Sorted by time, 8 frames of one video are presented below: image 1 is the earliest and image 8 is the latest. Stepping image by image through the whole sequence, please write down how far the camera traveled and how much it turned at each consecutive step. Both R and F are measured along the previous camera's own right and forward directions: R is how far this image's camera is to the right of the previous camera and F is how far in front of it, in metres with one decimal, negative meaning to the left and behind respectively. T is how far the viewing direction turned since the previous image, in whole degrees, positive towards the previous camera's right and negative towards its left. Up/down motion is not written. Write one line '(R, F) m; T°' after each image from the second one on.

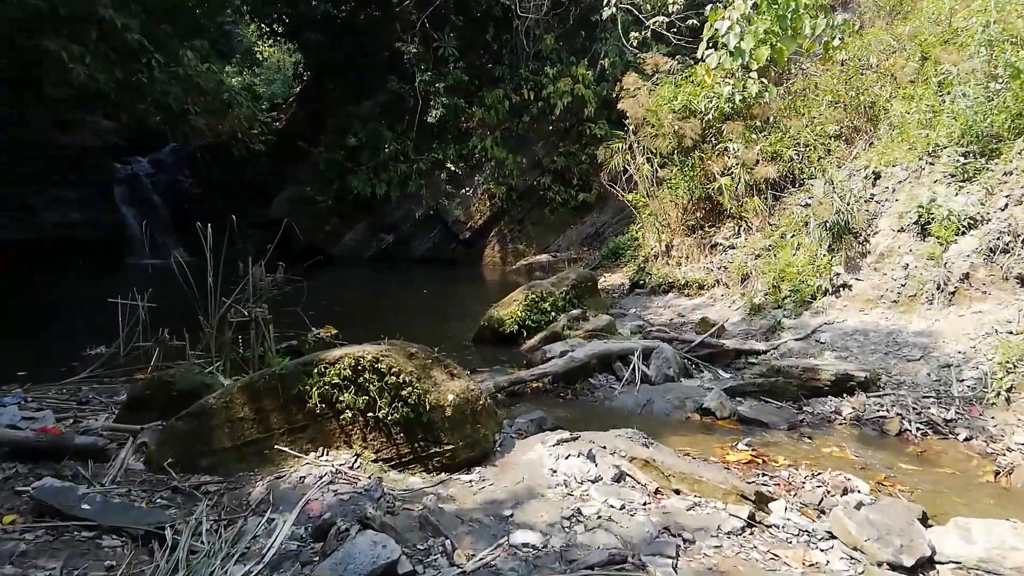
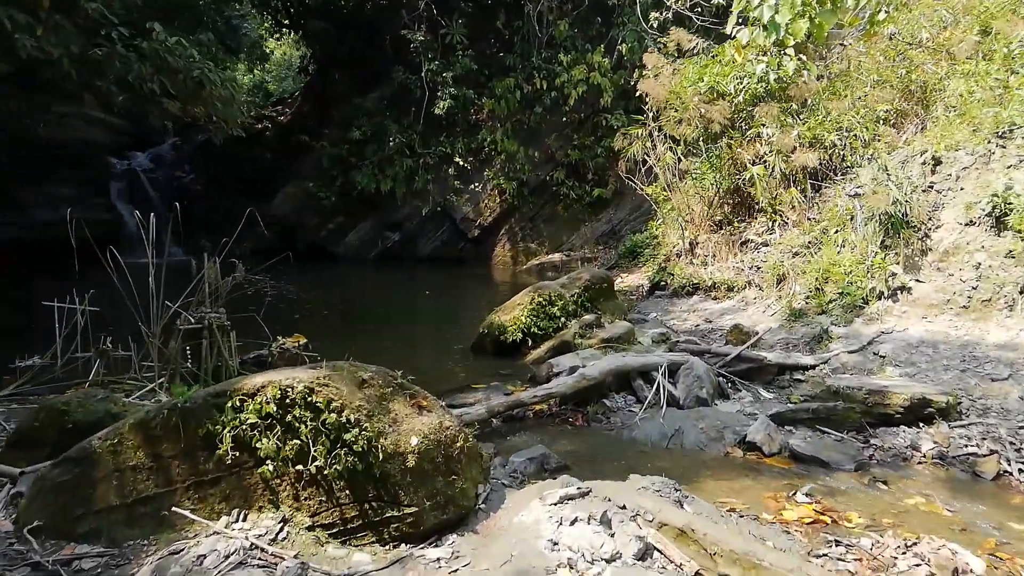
(+0.1, +0.9) m; -1°
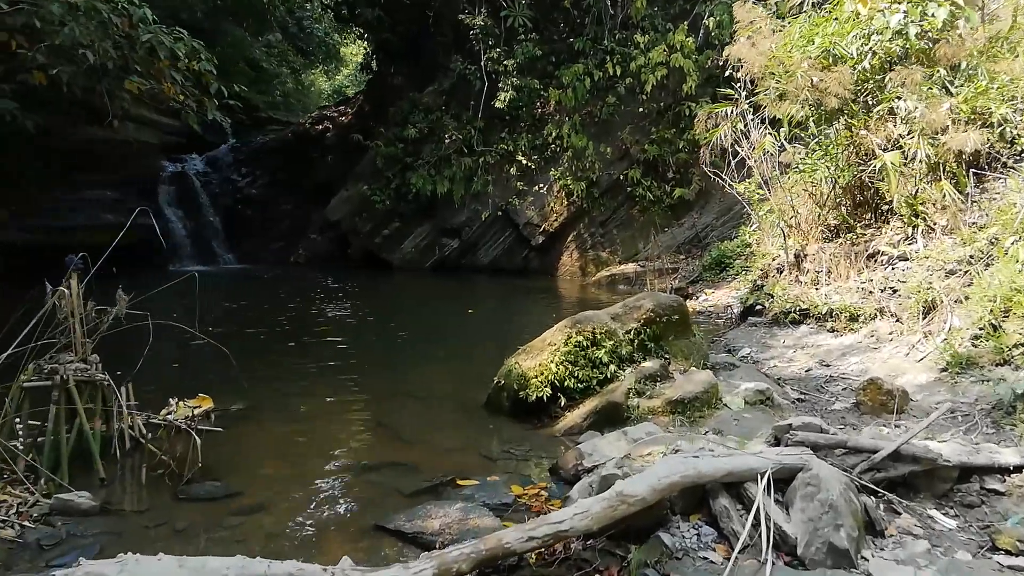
(+0.3, +1.9) m; -6°
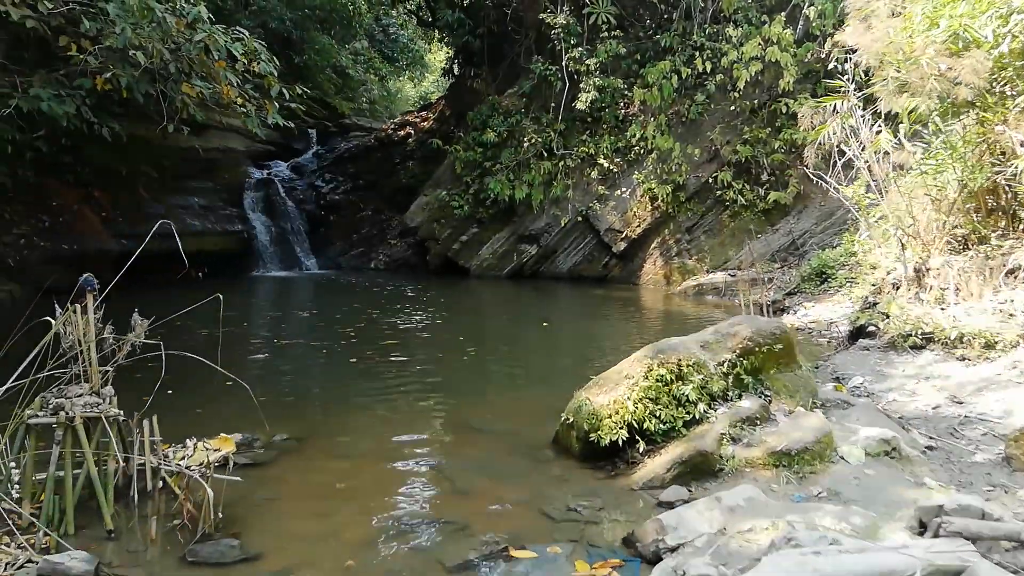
(+0.1, +0.6) m; -6°
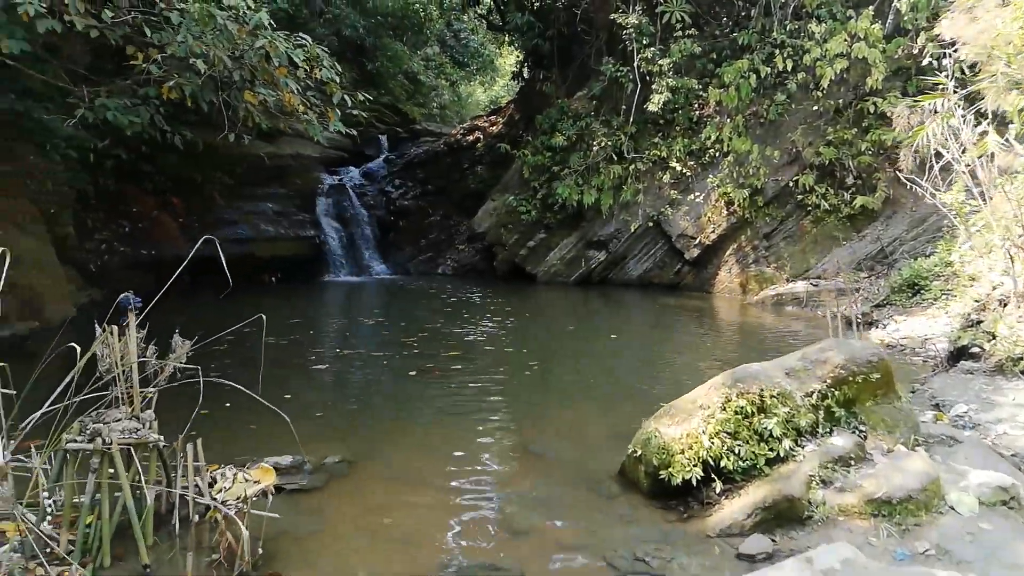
(0.0, +0.3) m; -5°
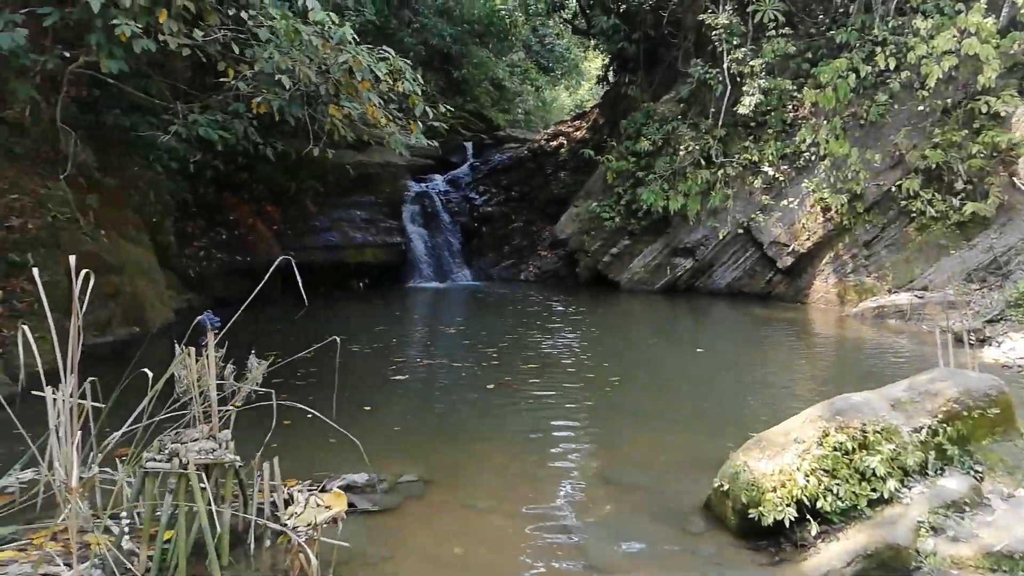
(0.0, +0.1) m; -6°
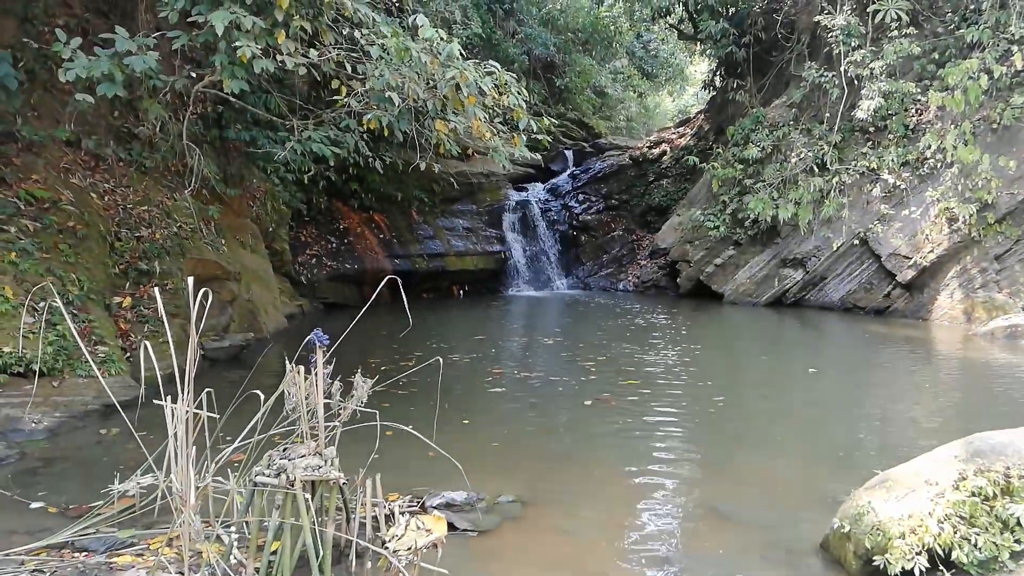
(0.0, +0.1) m; -7°
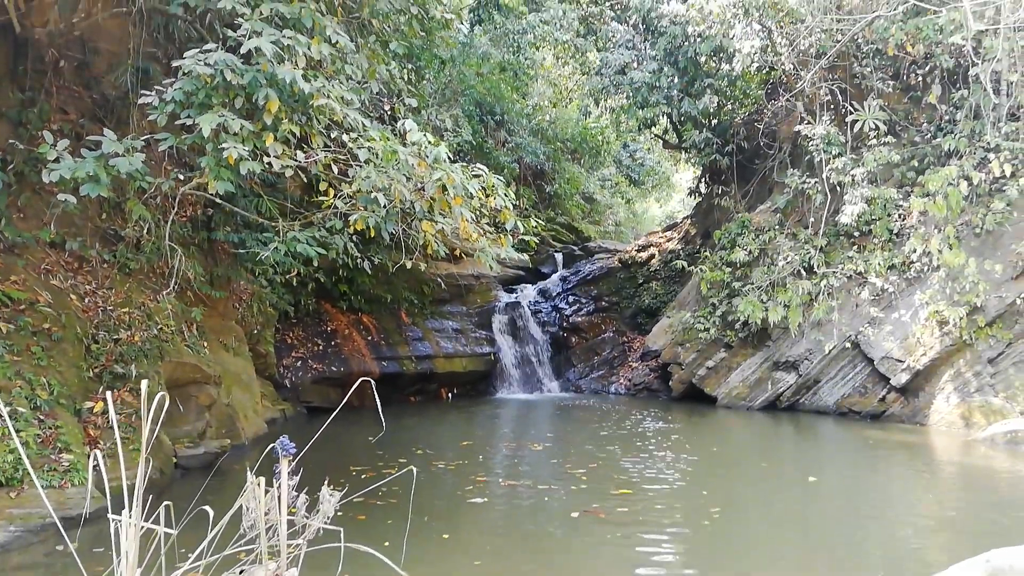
(0.0, +0.1) m; +1°
